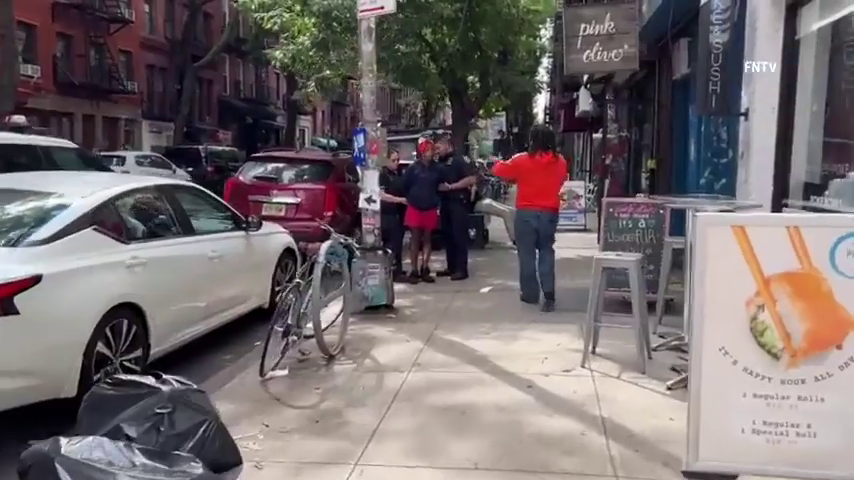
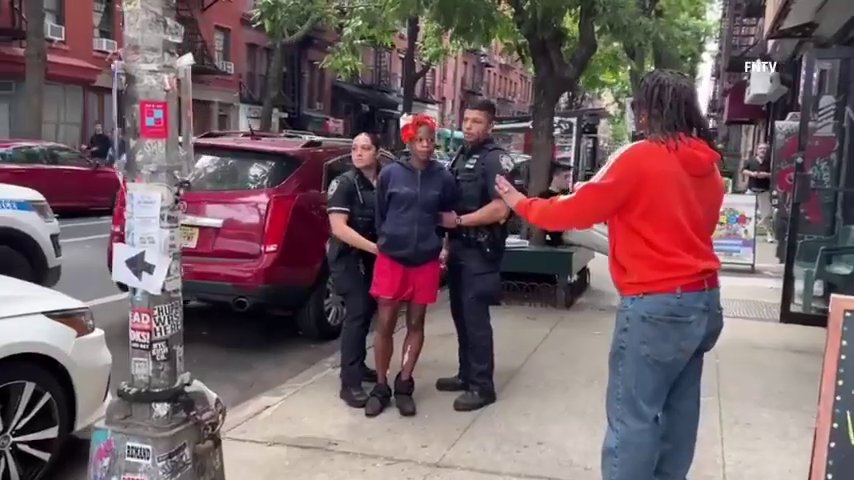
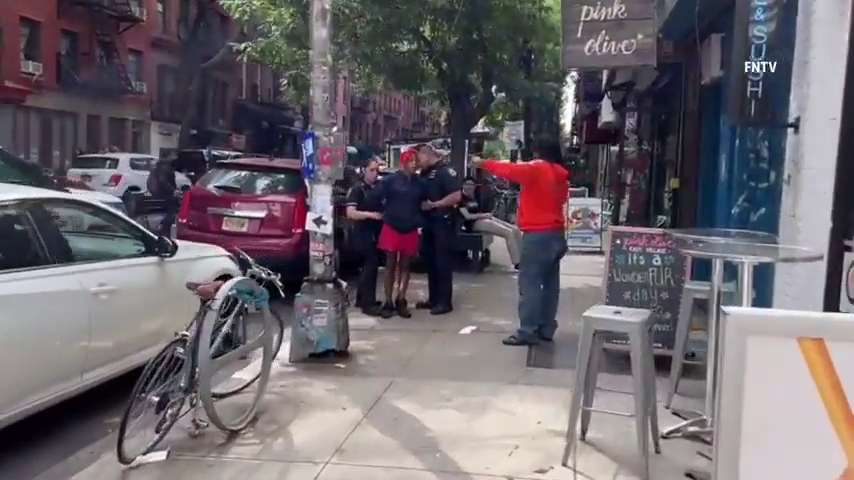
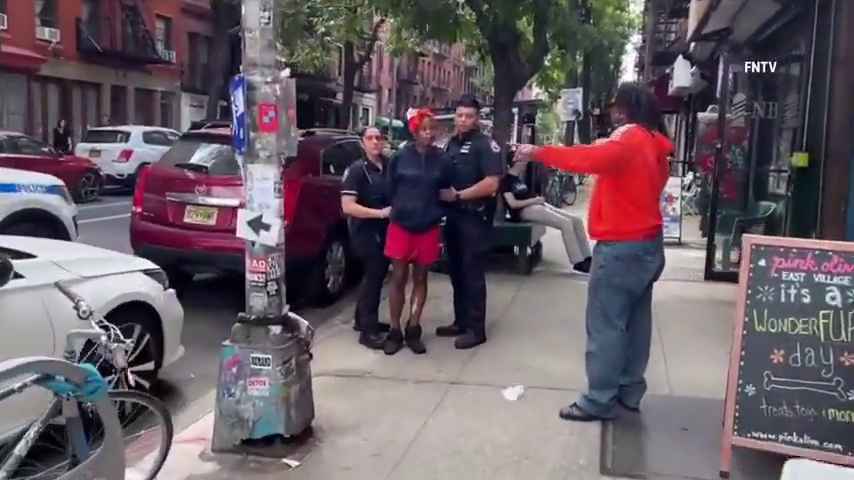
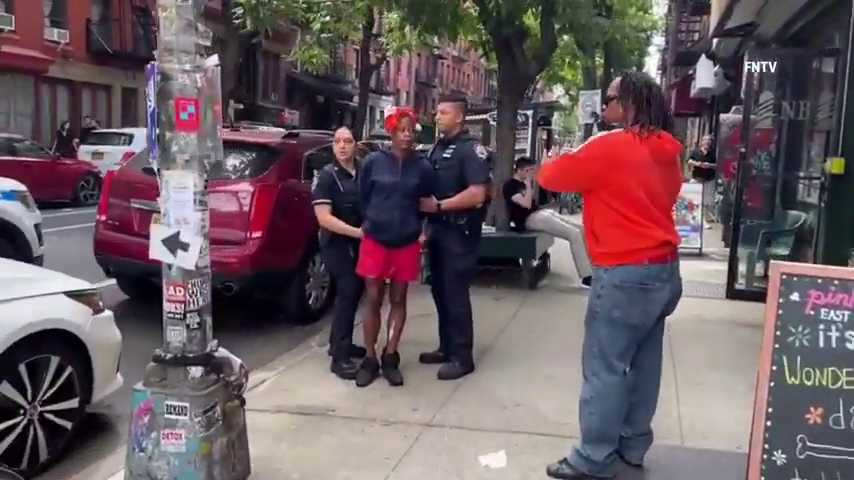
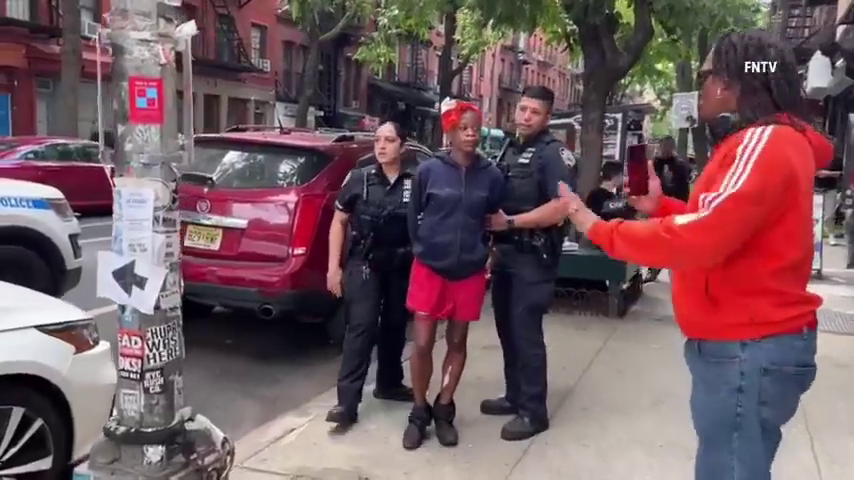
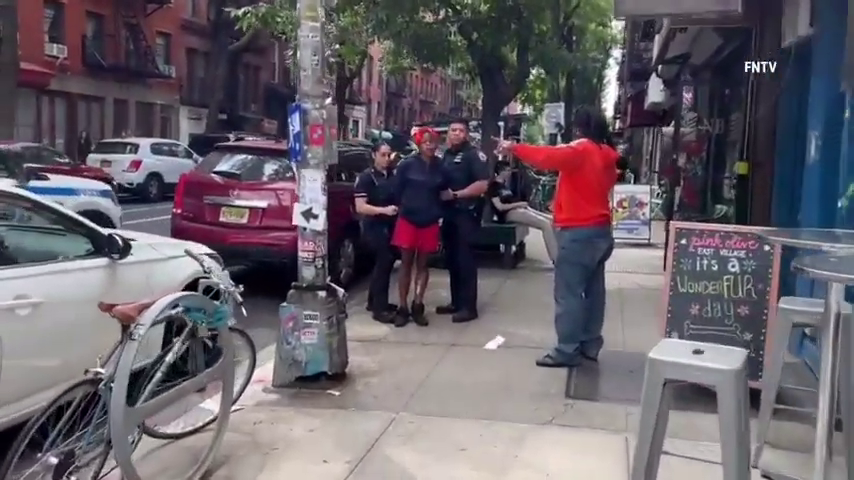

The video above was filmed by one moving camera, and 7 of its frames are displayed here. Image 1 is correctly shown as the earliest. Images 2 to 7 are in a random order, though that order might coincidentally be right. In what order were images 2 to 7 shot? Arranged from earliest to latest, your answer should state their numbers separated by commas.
3, 7, 4, 5, 2, 6
